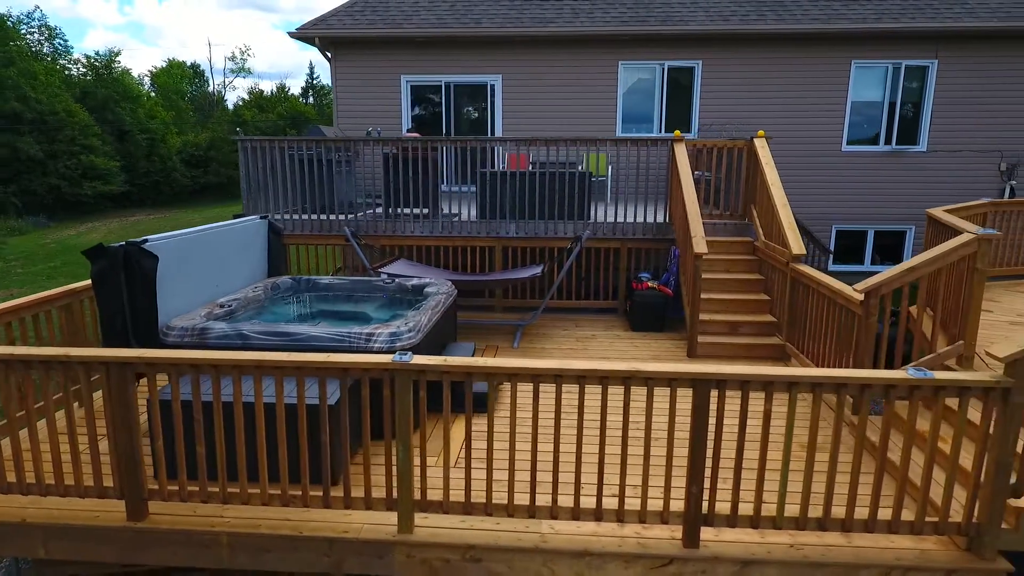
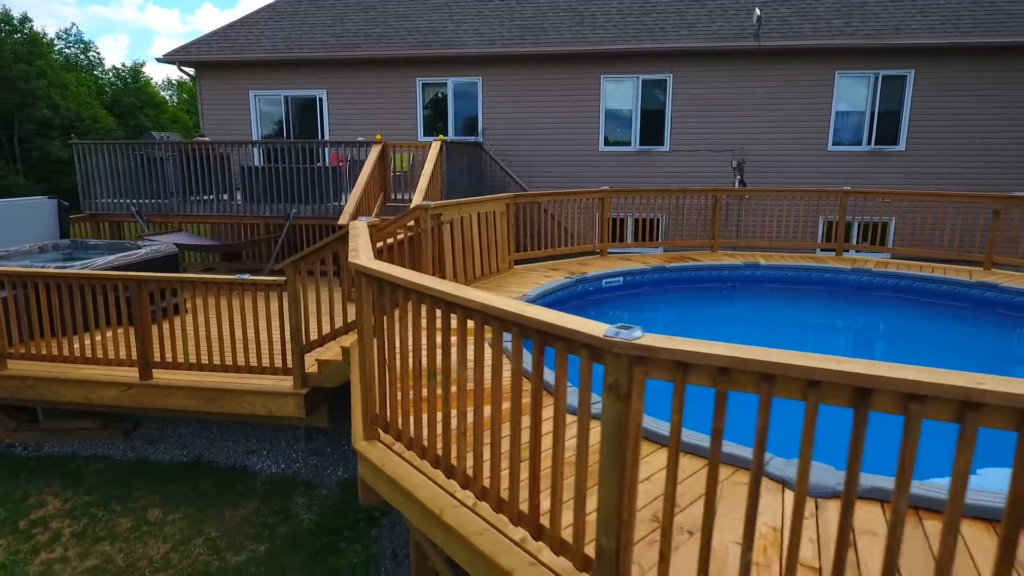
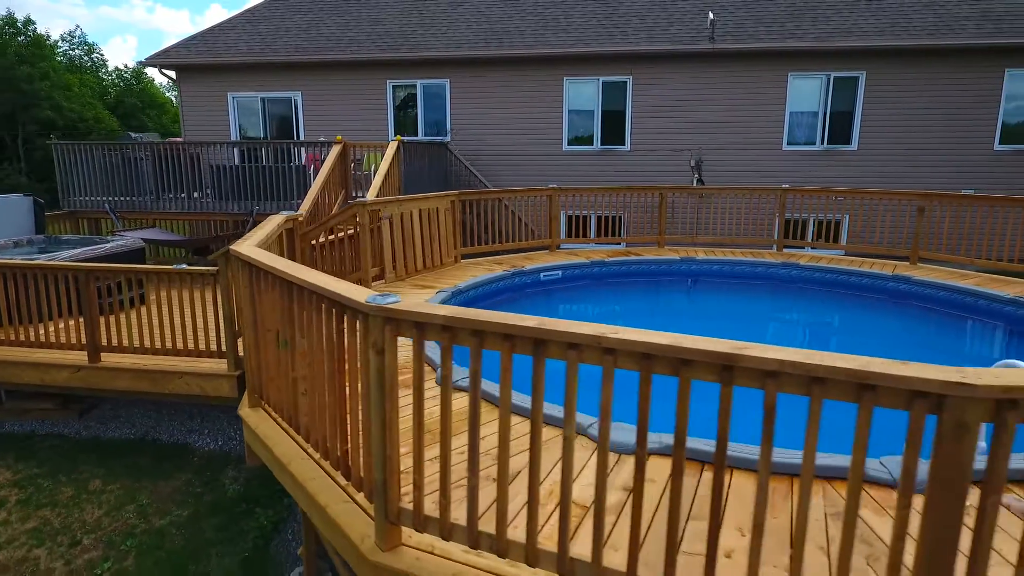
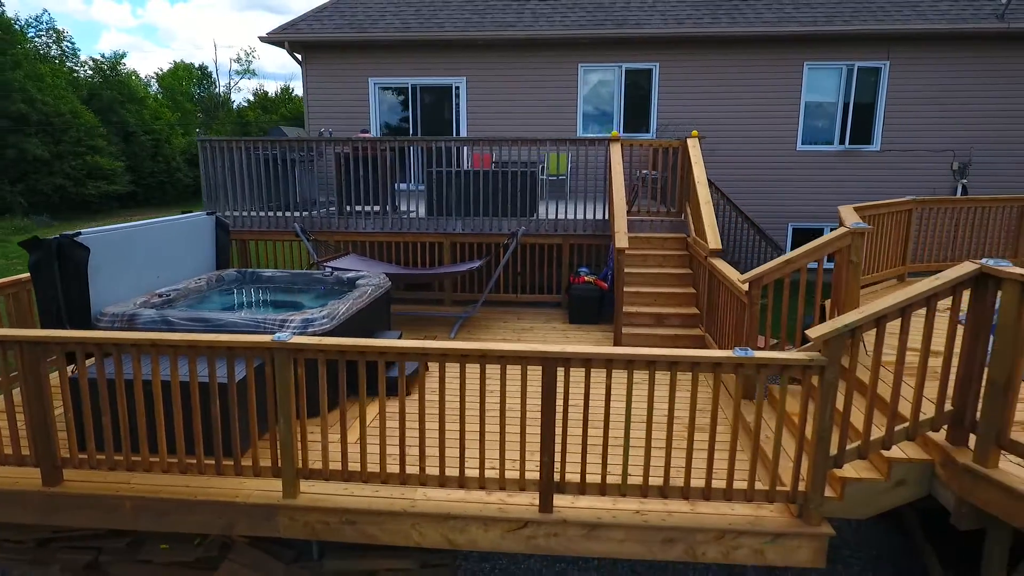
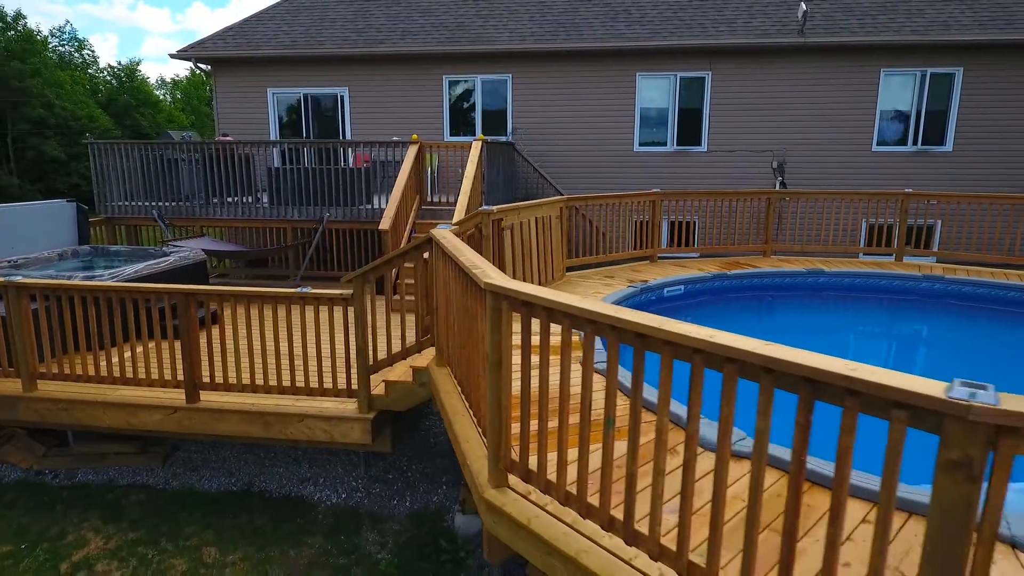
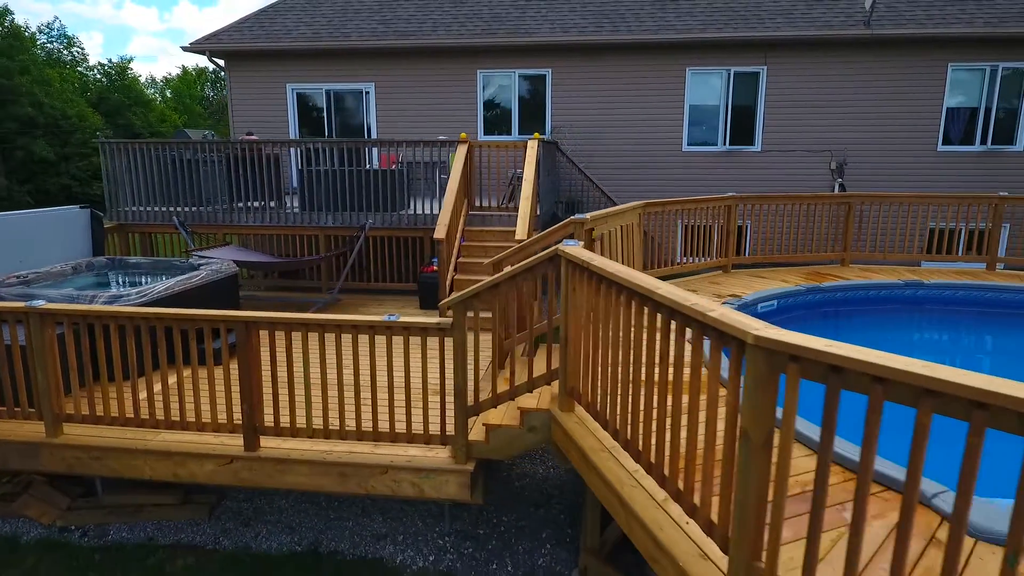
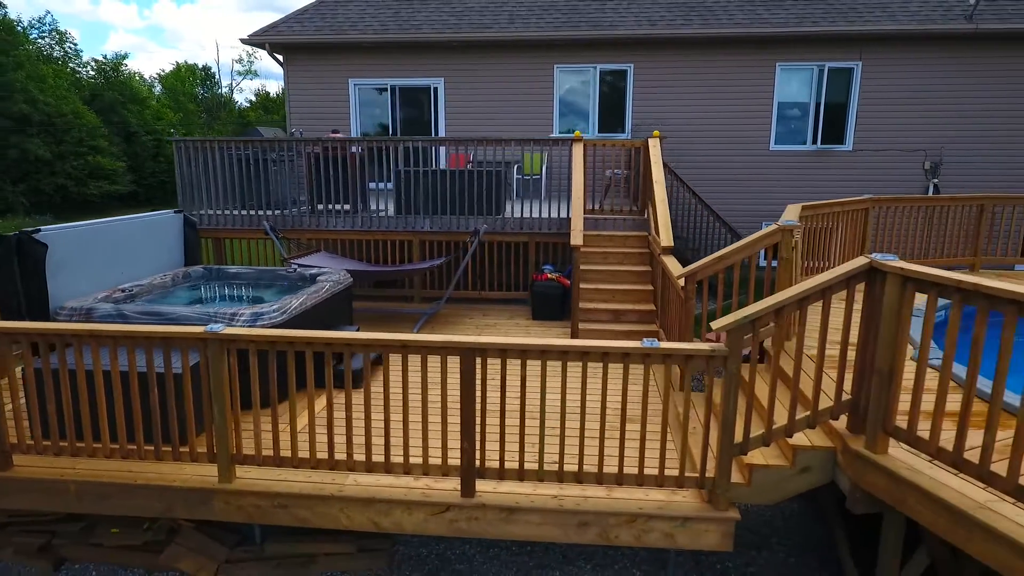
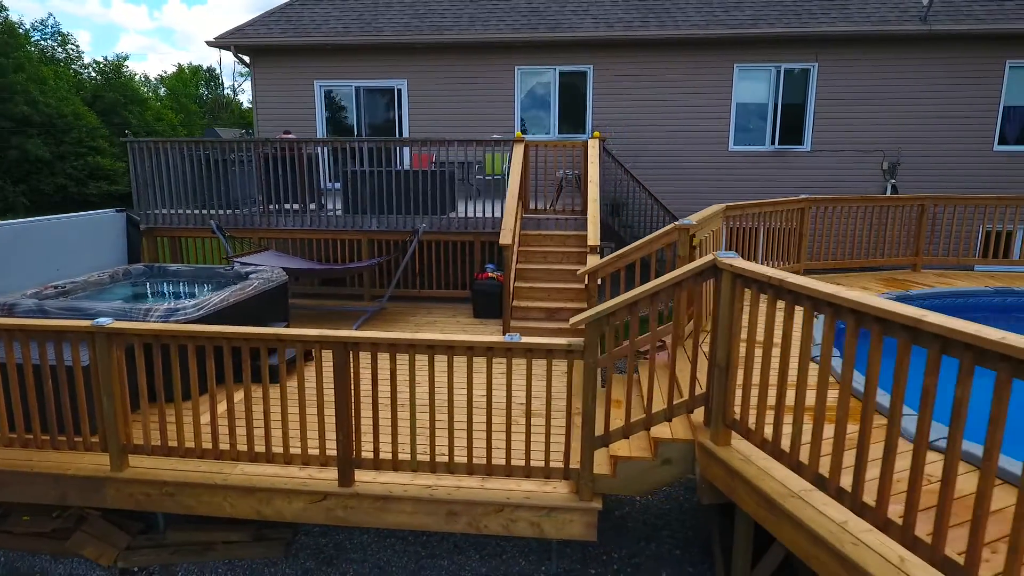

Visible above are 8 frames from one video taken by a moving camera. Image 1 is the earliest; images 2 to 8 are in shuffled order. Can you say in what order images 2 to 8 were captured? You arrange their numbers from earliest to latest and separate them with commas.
4, 7, 8, 6, 5, 2, 3
